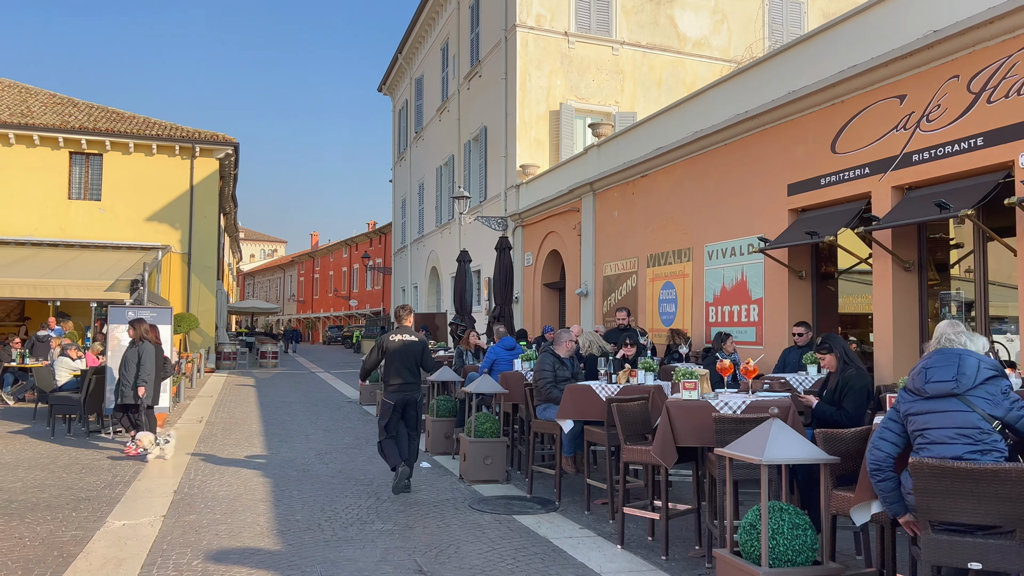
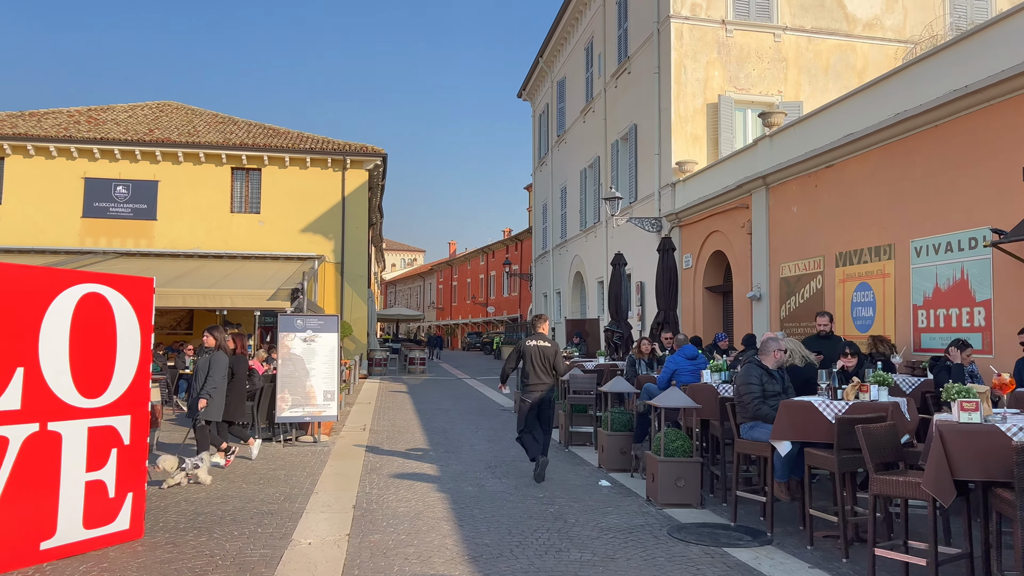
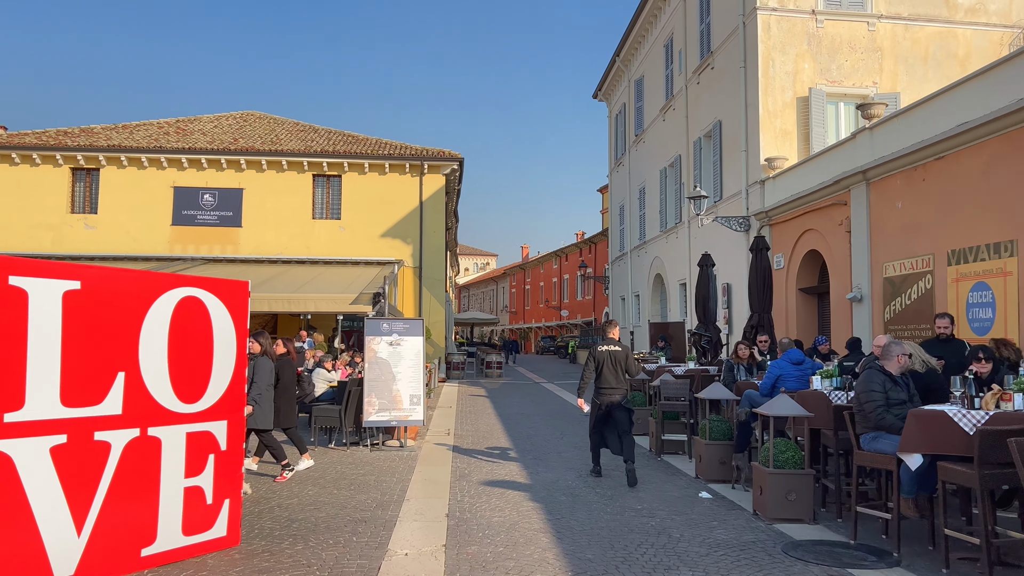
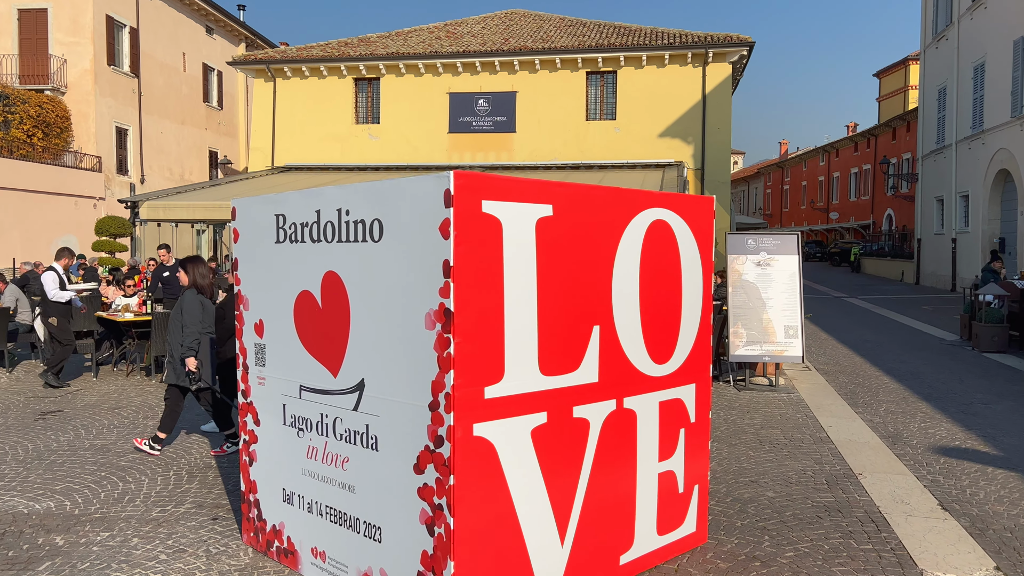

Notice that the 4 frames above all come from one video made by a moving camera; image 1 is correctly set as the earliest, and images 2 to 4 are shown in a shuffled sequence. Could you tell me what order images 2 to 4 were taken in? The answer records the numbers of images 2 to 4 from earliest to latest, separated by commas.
2, 3, 4
